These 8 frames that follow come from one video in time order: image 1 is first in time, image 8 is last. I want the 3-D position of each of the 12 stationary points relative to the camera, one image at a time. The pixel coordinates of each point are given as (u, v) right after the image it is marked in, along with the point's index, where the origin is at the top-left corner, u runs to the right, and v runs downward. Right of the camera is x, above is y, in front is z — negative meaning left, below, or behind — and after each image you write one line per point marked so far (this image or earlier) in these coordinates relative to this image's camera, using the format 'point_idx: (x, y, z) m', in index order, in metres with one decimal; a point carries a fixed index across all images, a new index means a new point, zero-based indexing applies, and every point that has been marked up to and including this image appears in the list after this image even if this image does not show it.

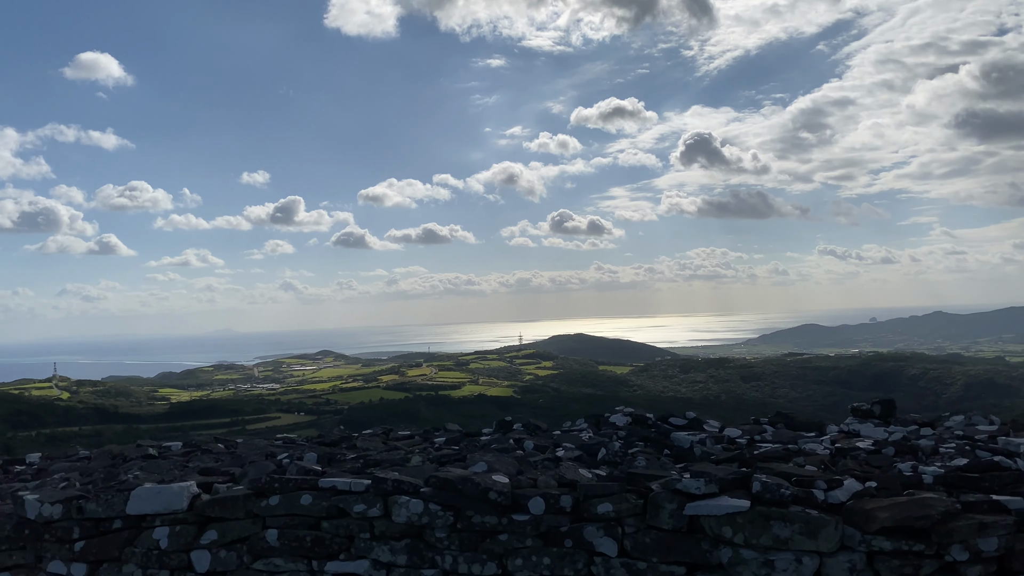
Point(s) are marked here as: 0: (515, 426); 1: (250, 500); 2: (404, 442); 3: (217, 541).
0: (0.0, -1.1, +6.5) m
1: (-1.4, -1.2, +4.5) m
2: (-0.8, -1.1, +6.1) m
3: (-1.6, -1.4, +4.5) m
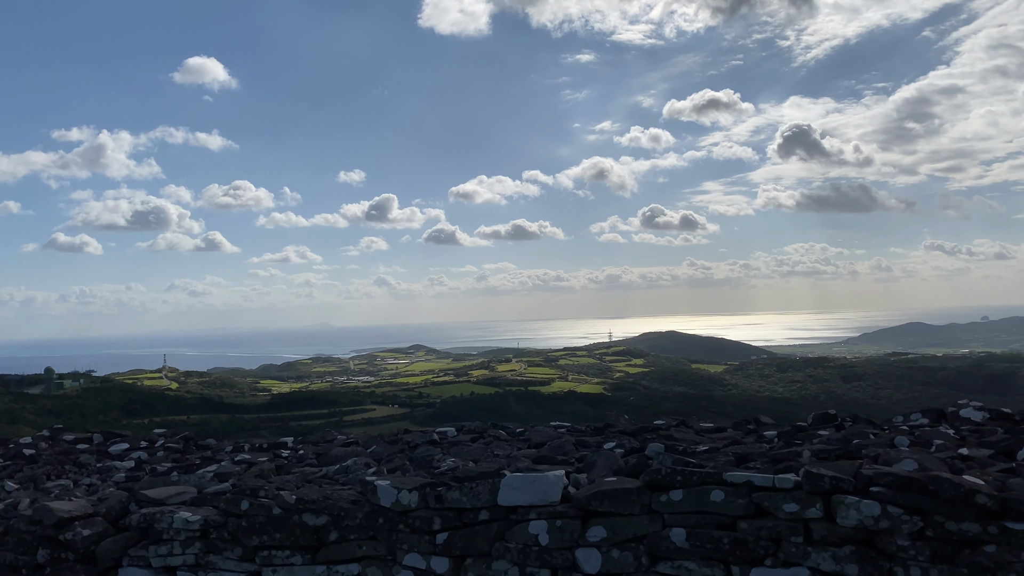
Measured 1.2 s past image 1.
0: (+2.3, -0.9, +5.8) m
1: (+0.7, -1.0, +4.0) m
2: (+1.5, -1.0, +5.6) m
3: (+0.5, -1.2, +4.1) m
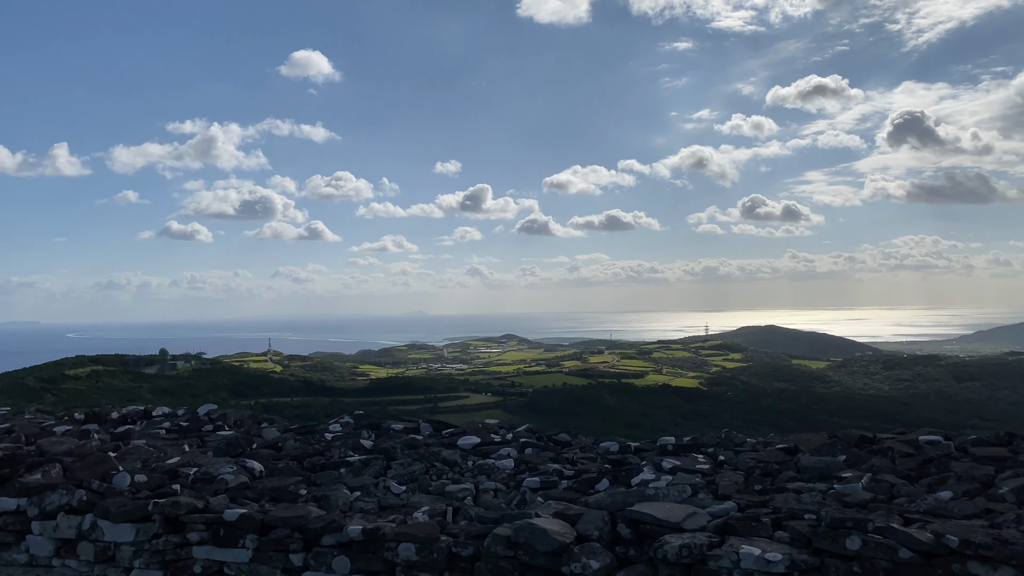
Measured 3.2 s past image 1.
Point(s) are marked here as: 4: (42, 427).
0: (+5.4, -0.8, +4.0) m
1: (+3.5, -0.8, +2.4) m
2: (+4.5, -0.8, +3.8) m
3: (+3.4, -1.1, +2.4) m
4: (-4.9, -1.5, +8.7) m
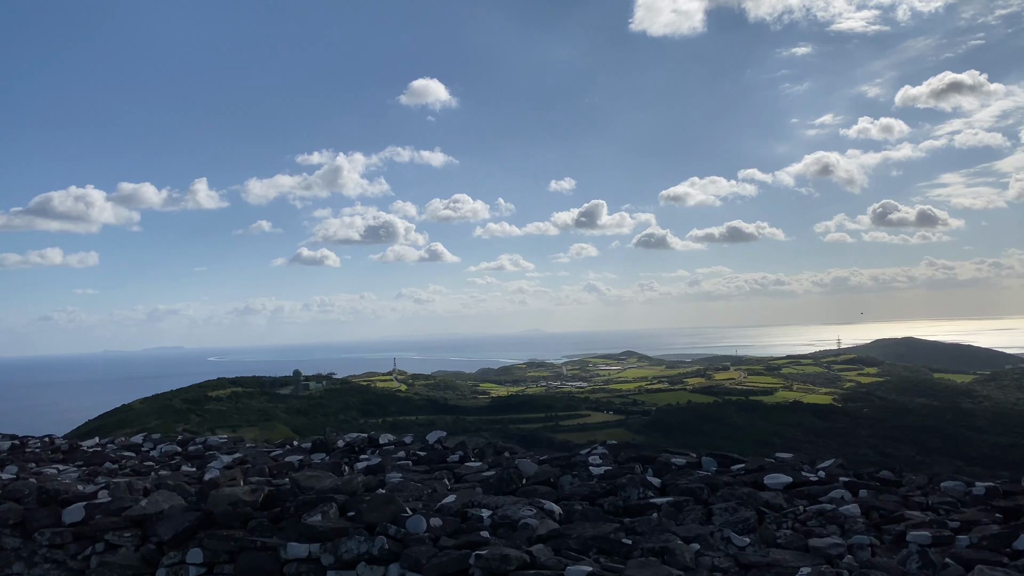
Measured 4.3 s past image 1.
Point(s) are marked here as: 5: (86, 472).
0: (+7.1, -0.6, +2.3) m
1: (+5.1, -0.7, +1.0) m
2: (+6.2, -0.7, +2.3) m
3: (+4.9, -1.0, +1.0) m
4: (-2.4, -1.7, +8.4) m
5: (-4.2, -1.8, +8.2) m
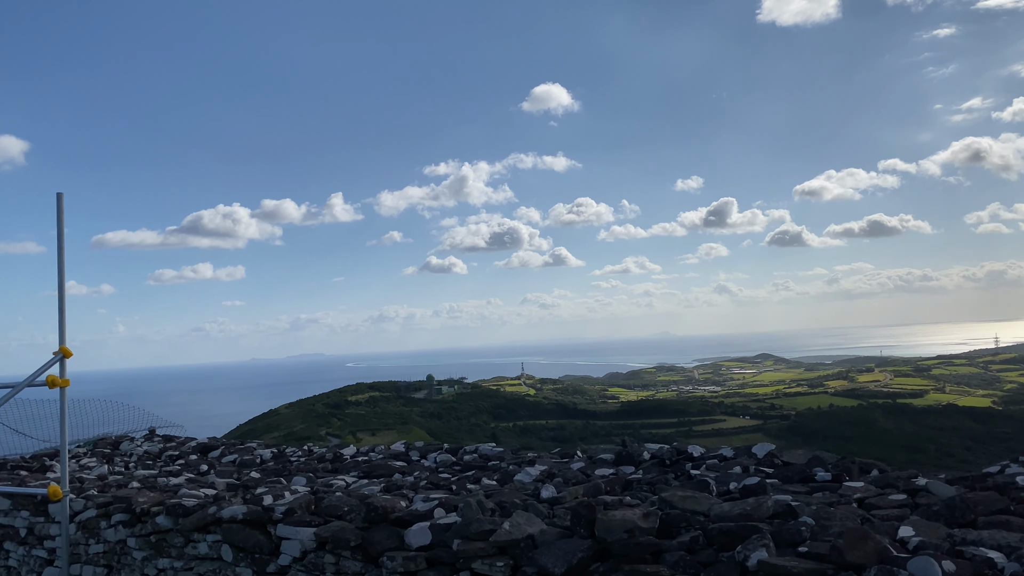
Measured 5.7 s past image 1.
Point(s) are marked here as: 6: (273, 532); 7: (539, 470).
0: (+9.1, -0.4, +0.1) m
1: (+6.9, -0.5, -0.9) m
2: (+8.2, -0.4, +0.2) m
3: (+6.7, -0.7, -0.8) m
4: (+0.6, -1.7, +7.6) m
5: (-1.2, -1.8, +7.6) m
6: (-1.8, -1.8, +6.3) m
7: (+0.3, -1.7, +7.6) m
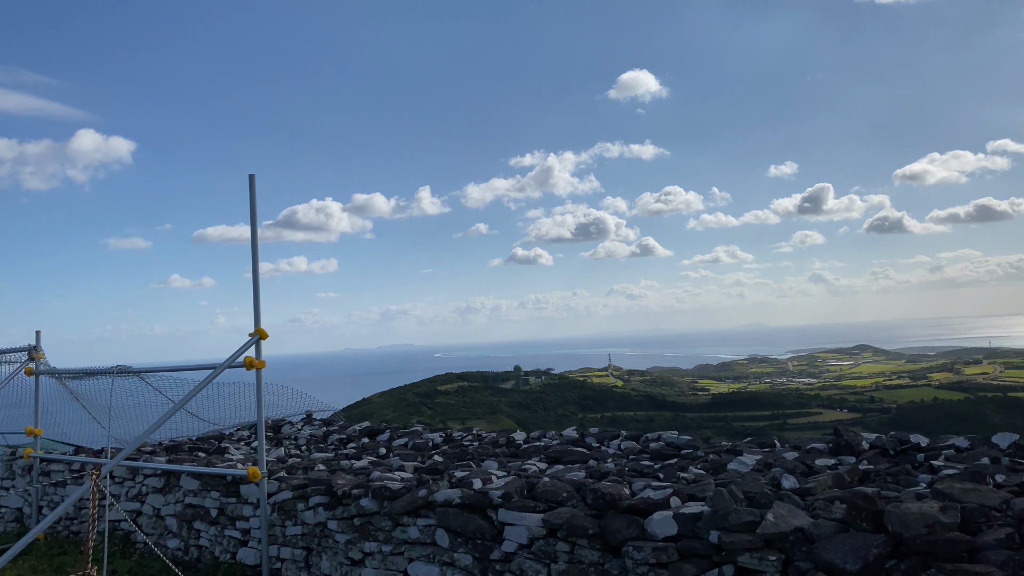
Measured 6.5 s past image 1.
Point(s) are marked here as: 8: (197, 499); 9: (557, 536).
0: (+10.0, -0.2, -1.2) m
1: (+7.7, -0.4, -2.0) m
2: (+9.2, -0.3, -1.0) m
3: (+7.6, -0.6, -1.9) m
4: (+2.4, -1.5, +7.1) m
5: (+0.6, -1.6, +7.3) m
6: (-0.1, -1.7, +6.1) m
7: (+2.0, -1.5, +7.1) m
8: (-3.4, -2.3, +8.9) m
9: (+0.3, -1.7, +5.7) m
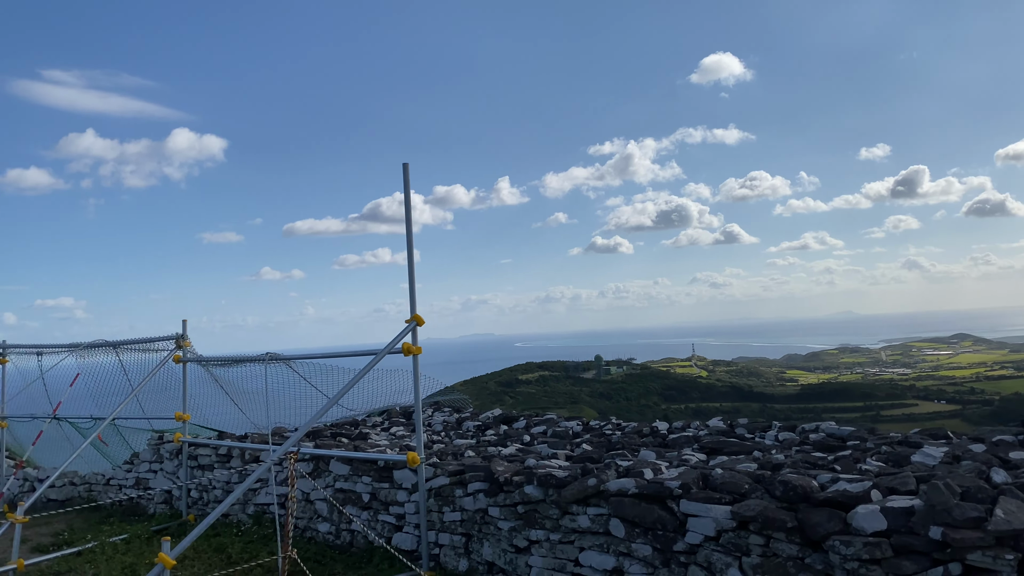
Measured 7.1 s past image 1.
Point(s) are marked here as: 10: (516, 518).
0: (+10.6, -0.1, -2.3) m
1: (+8.2, -0.3, -2.9) m
2: (+9.8, -0.2, -2.1) m
3: (+8.1, -0.5, -2.8) m
4: (+3.8, -1.3, +6.7) m
5: (+2.1, -1.5, +7.0) m
6: (+1.2, -1.6, +5.9) m
7: (+3.4, -1.3, +6.7) m
8: (-1.8, -2.1, +9.1) m
9: (+1.6, -1.6, +5.5) m
10: (0.0, -2.0, +7.1) m
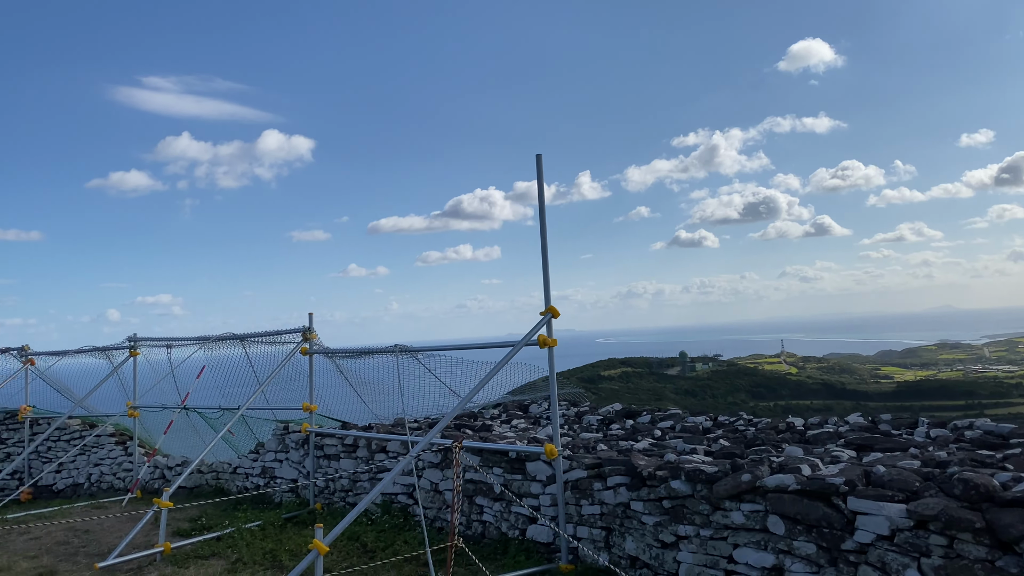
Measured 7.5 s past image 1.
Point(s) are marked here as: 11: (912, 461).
0: (+10.8, 0.0, -3.5) m
1: (+8.4, -0.2, -3.8) m
2: (+10.0, -0.1, -3.1) m
3: (+8.3, -0.5, -3.6) m
4: (+4.9, -1.2, +6.2) m
5: (+3.3, -1.4, +6.7) m
6: (+2.3, -1.5, +5.7) m
7: (+4.6, -1.2, +6.3) m
8: (-0.4, -2.1, +9.1) m
9: (+2.6, -1.5, +5.2) m
10: (+1.3, -1.9, +7.0) m
11: (+3.2, -1.4, +6.6) m
